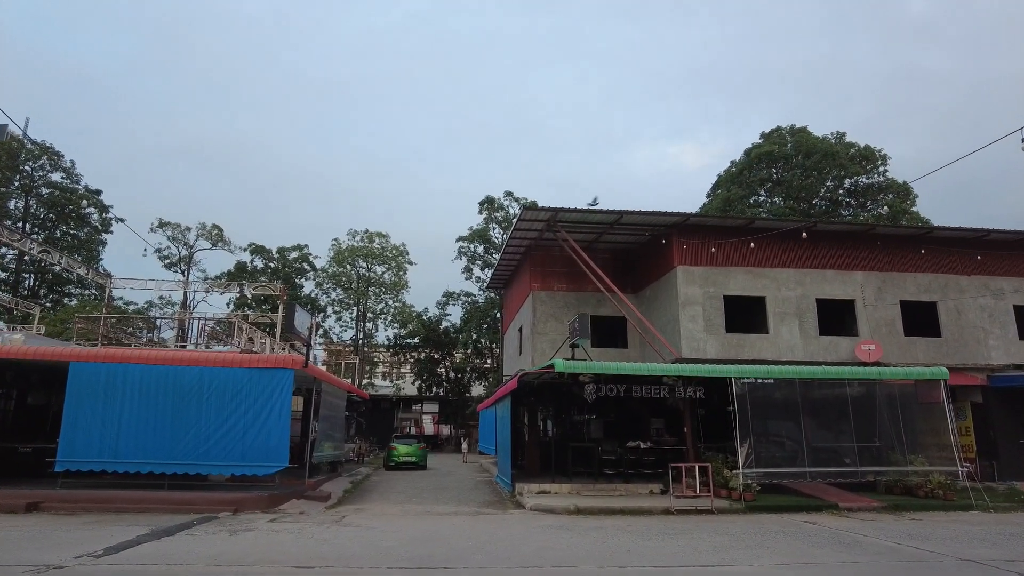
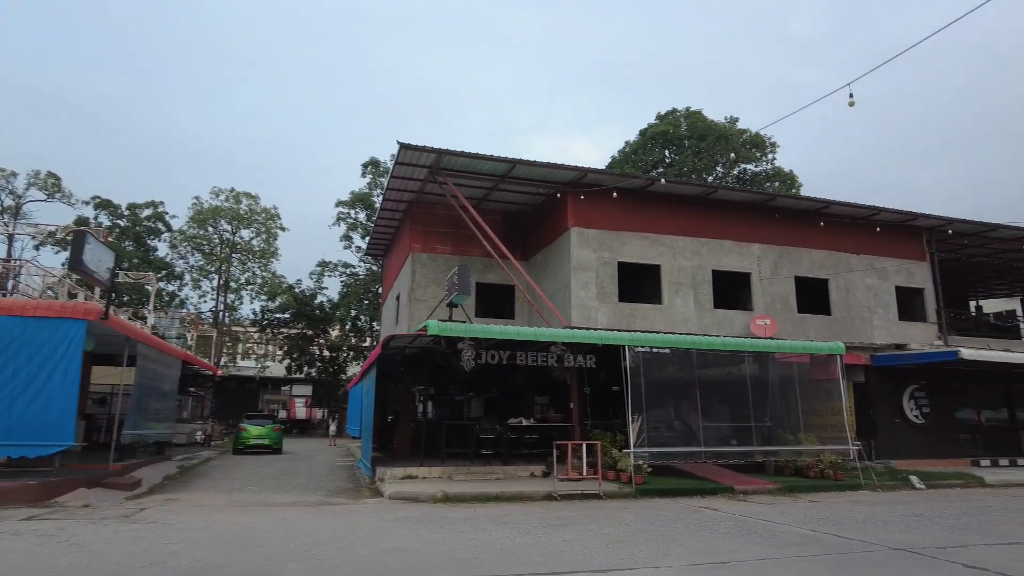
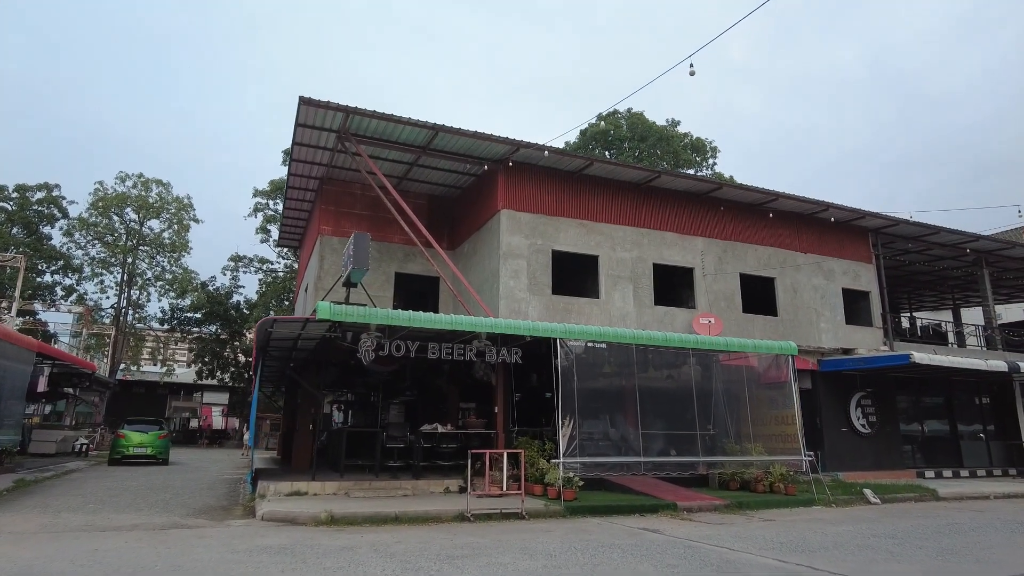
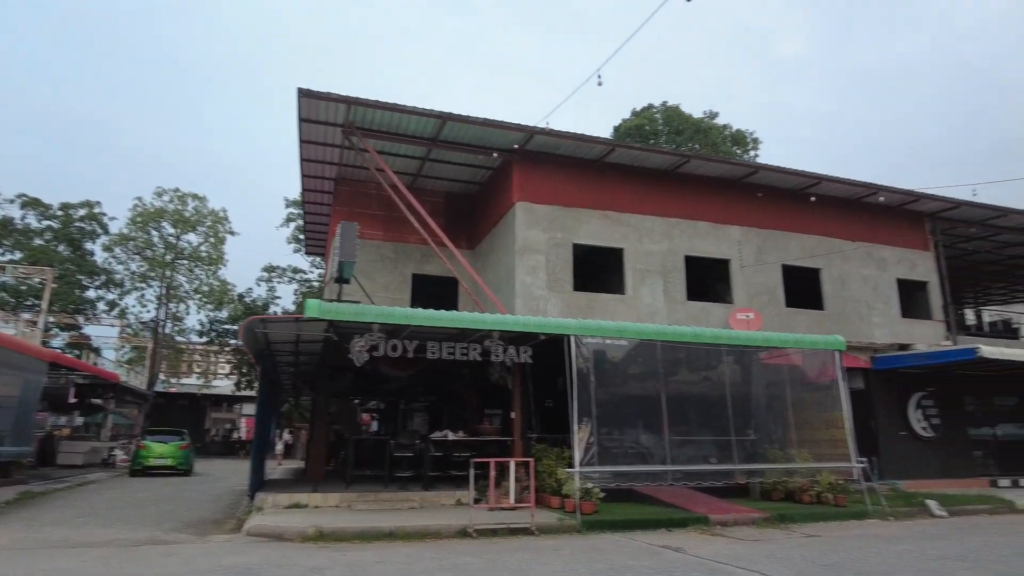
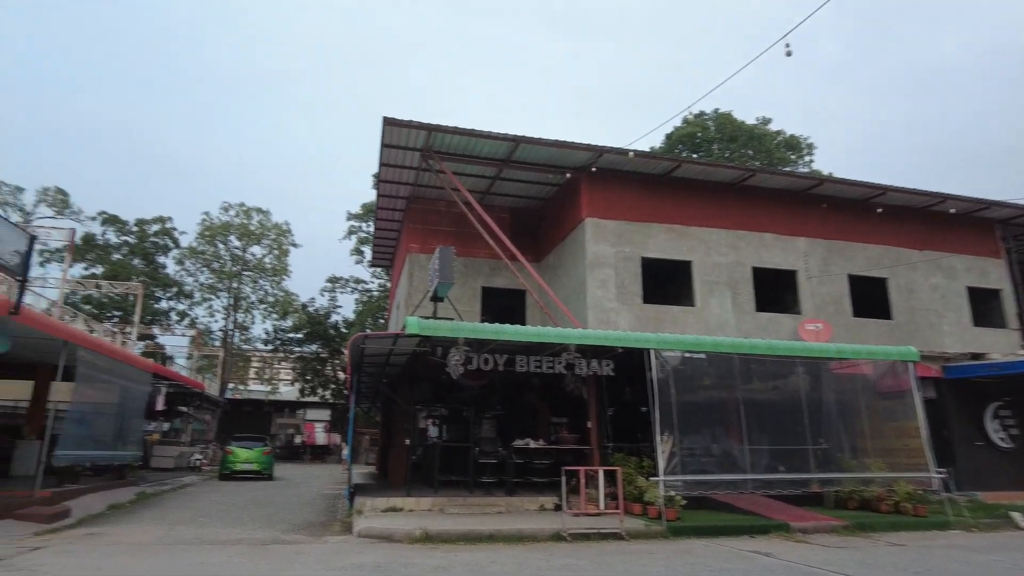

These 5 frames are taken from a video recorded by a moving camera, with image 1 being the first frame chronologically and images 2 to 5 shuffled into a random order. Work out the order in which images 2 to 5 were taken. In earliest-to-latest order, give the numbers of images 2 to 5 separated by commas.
2, 3, 5, 4
